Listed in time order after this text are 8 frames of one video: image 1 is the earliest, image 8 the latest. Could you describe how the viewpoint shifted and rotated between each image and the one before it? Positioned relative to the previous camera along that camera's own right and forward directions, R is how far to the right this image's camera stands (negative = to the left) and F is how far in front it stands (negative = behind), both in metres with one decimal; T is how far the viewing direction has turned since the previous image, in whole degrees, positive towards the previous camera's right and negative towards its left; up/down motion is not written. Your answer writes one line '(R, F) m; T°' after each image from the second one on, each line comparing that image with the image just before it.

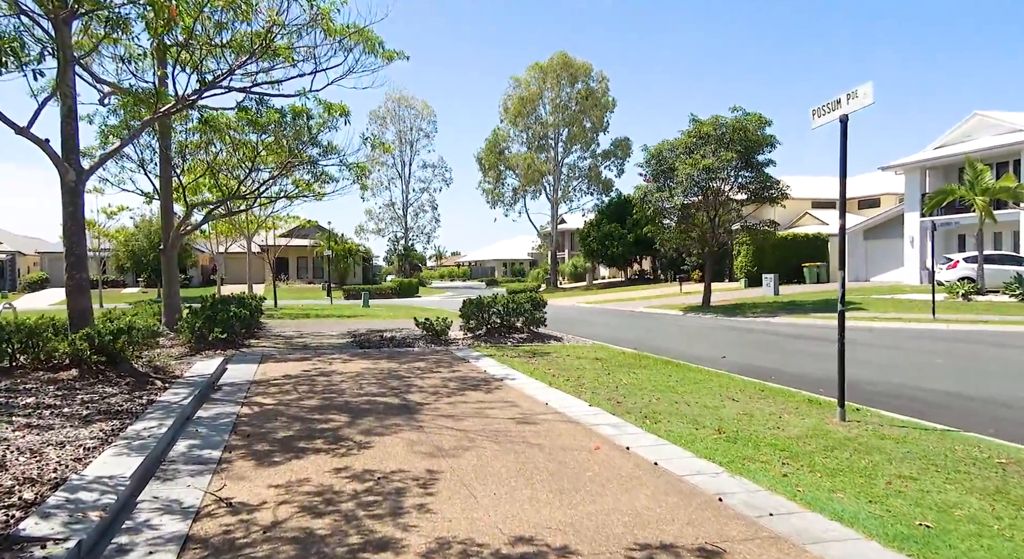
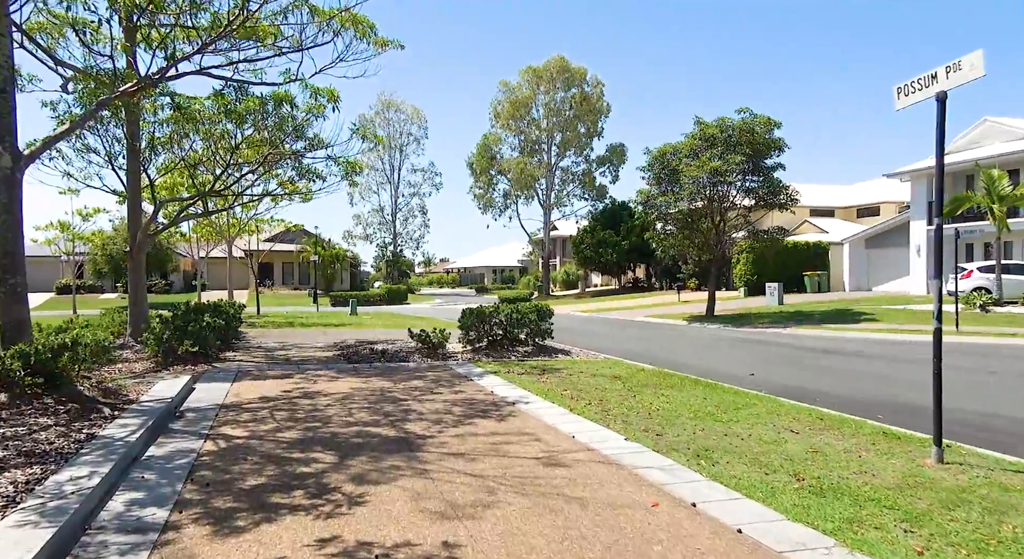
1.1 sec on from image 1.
(-0.3, +1.2) m; +1°
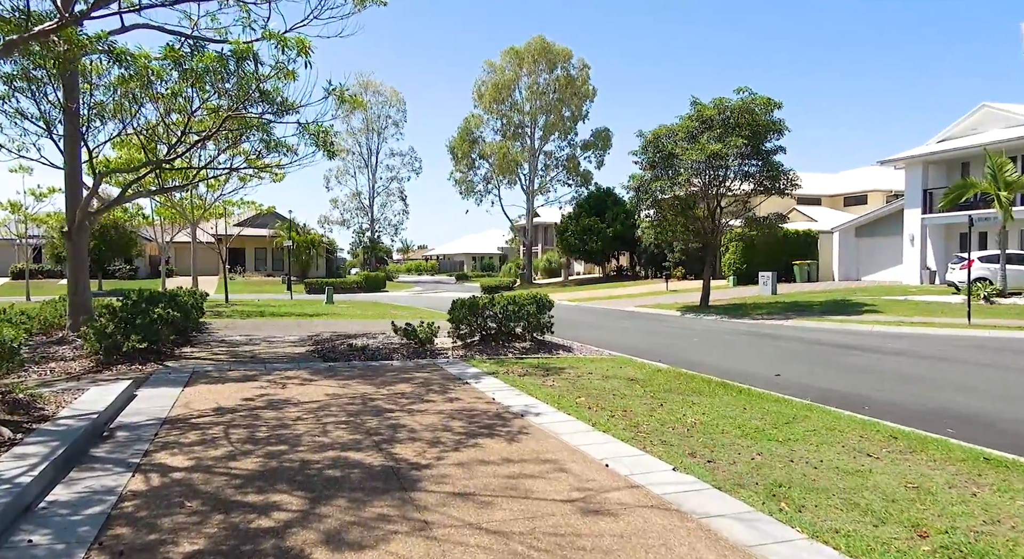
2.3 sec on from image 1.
(-0.3, +1.3) m; +2°
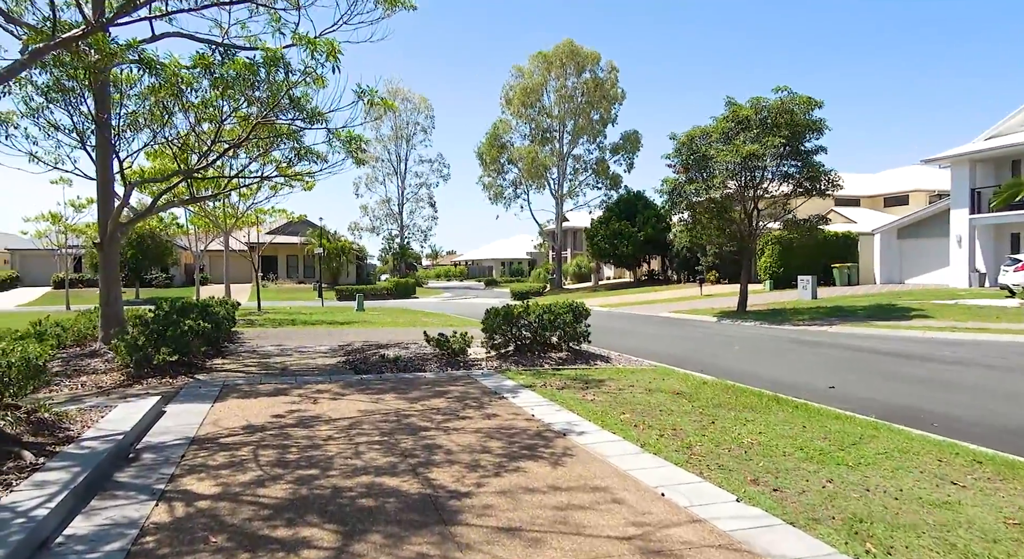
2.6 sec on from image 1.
(-0.1, +0.4) m; -2°
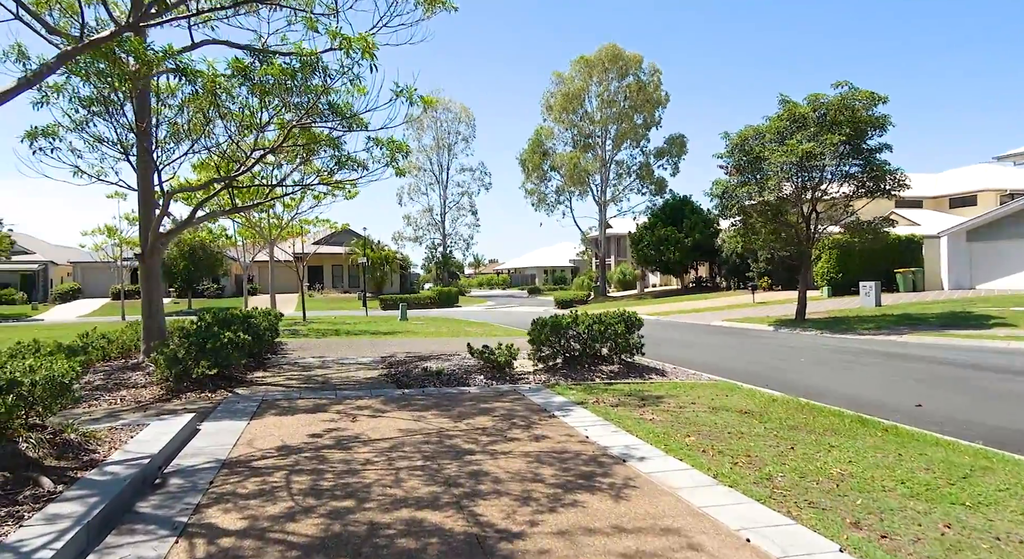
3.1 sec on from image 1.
(-0.1, +0.5) m; -4°
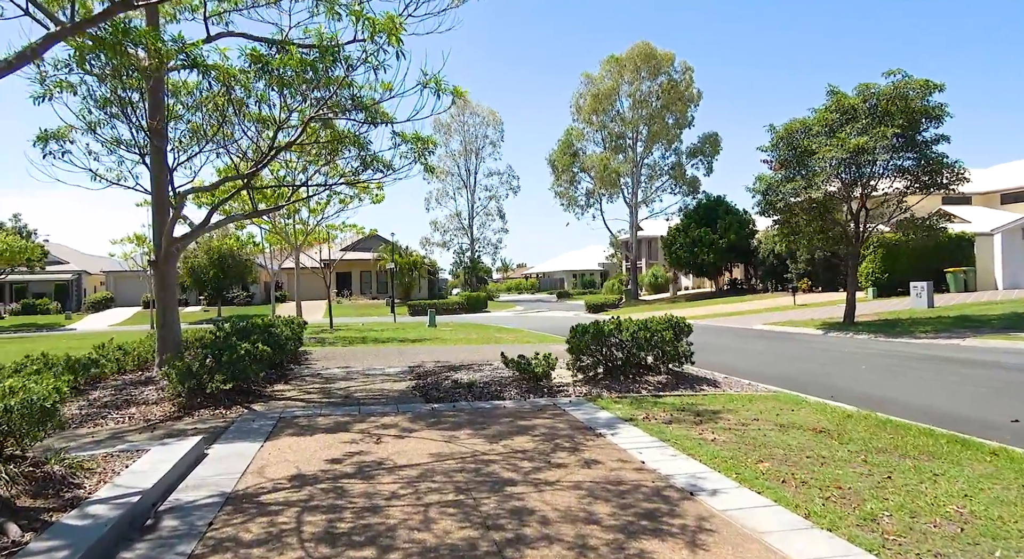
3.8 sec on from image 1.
(-0.1, +0.8) m; -2°
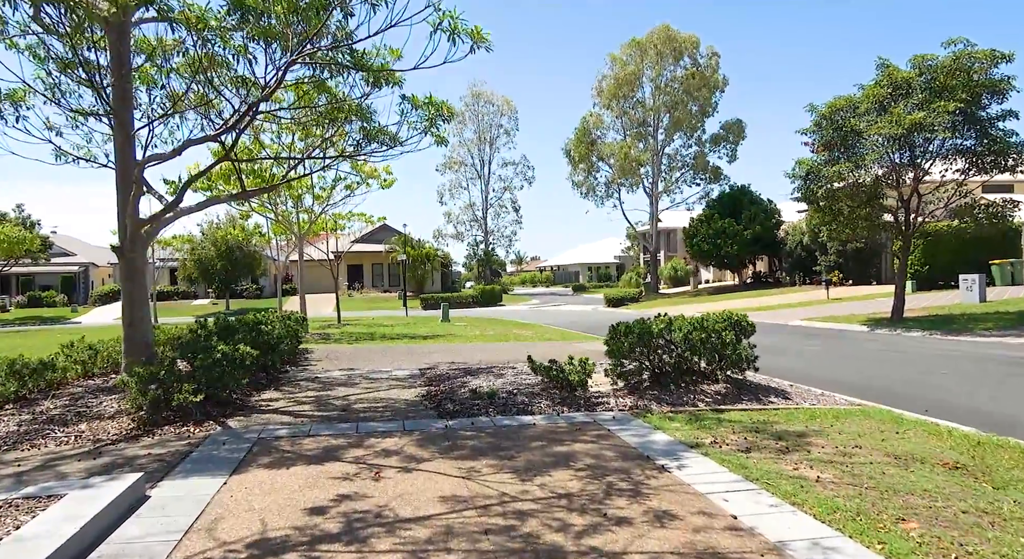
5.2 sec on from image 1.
(-0.2, +1.5) m; -1°
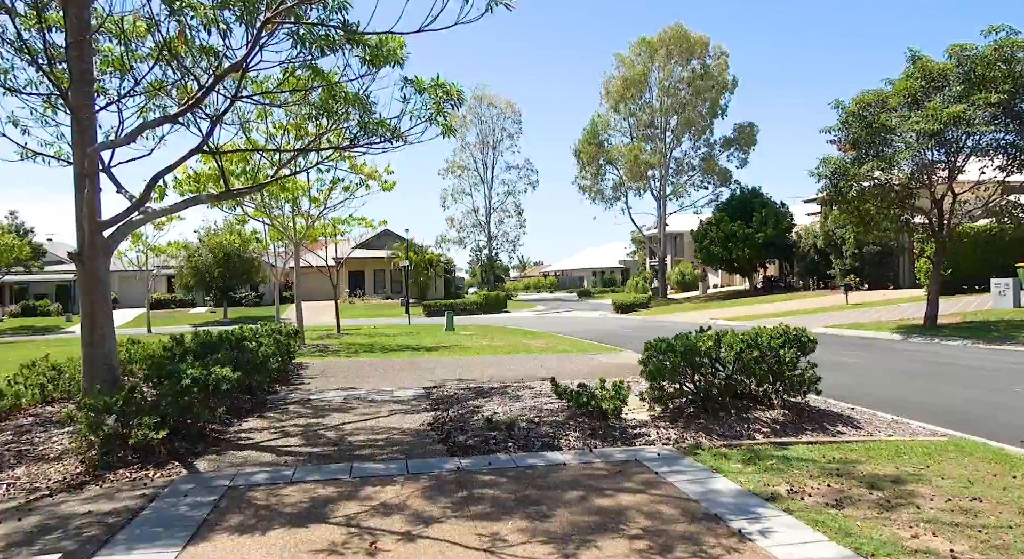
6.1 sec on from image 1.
(-0.2, +1.1) m; 0°
